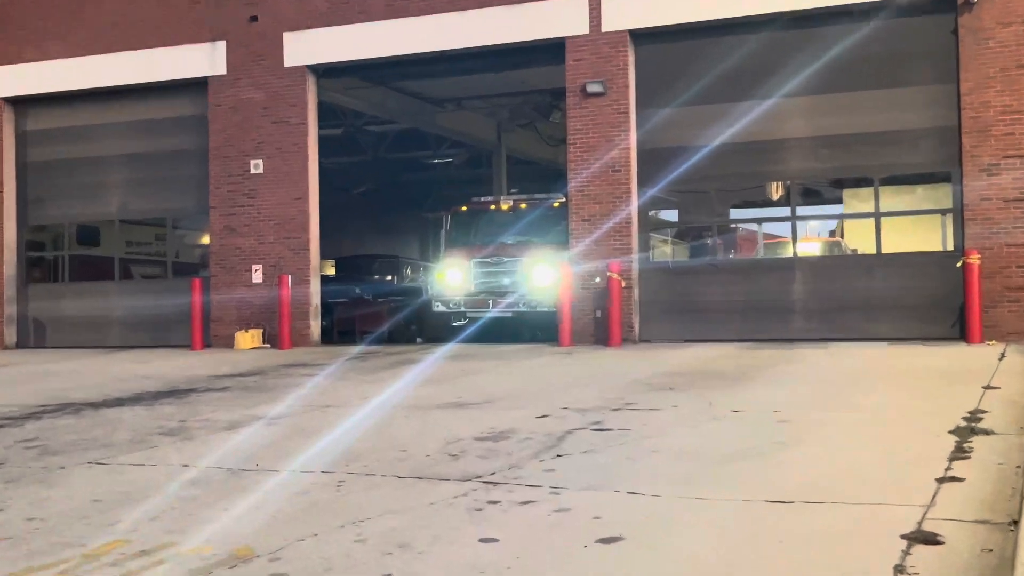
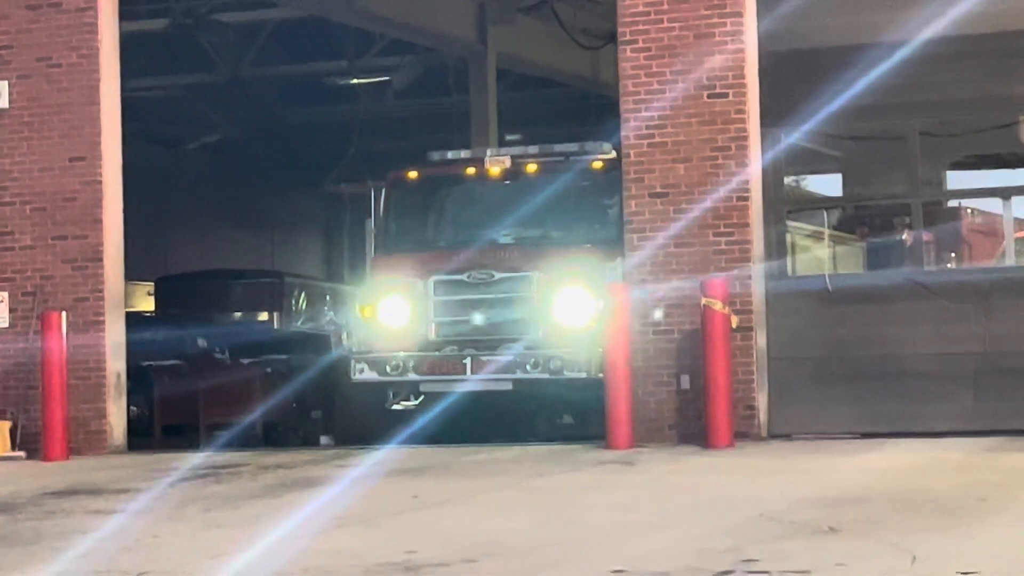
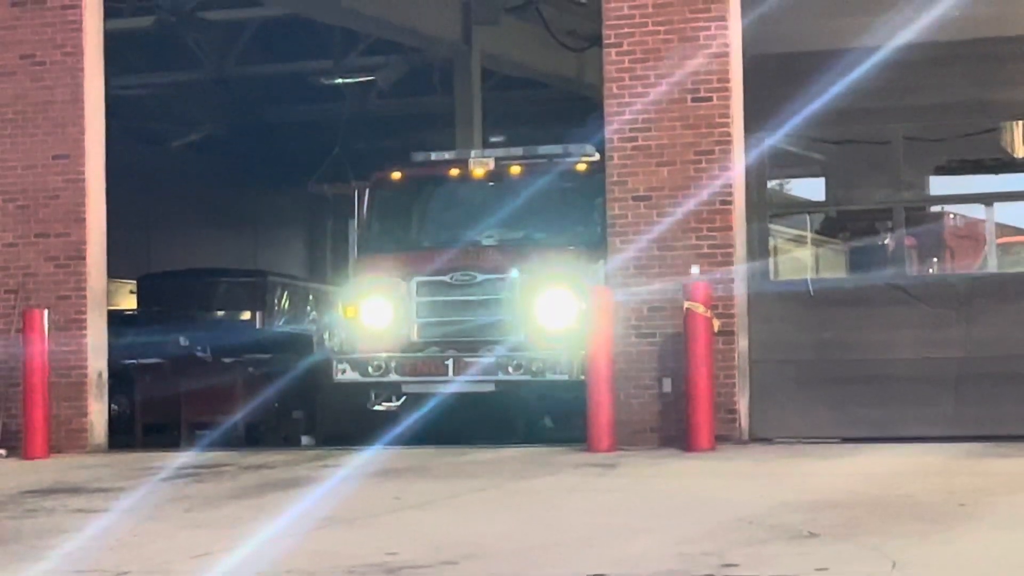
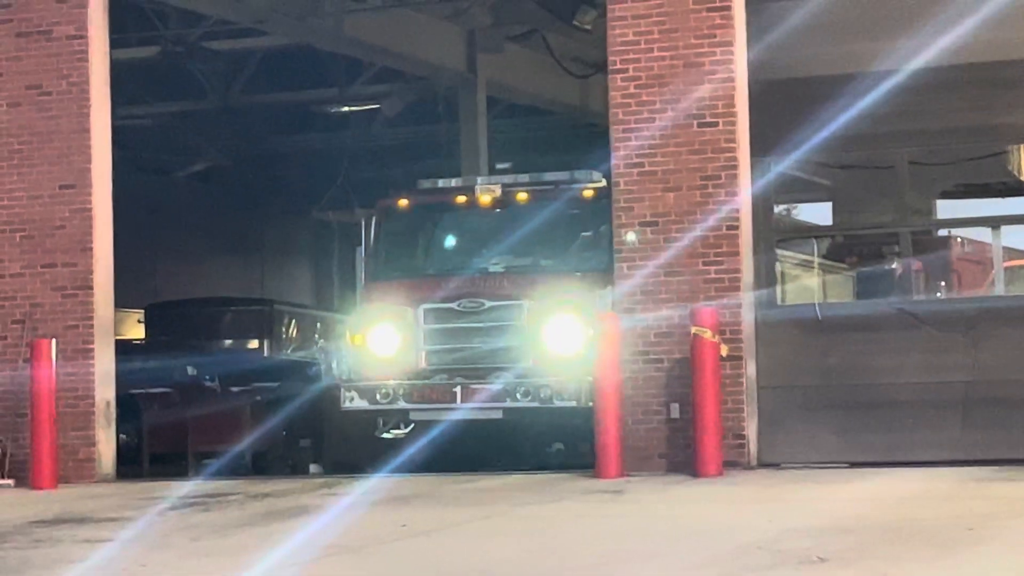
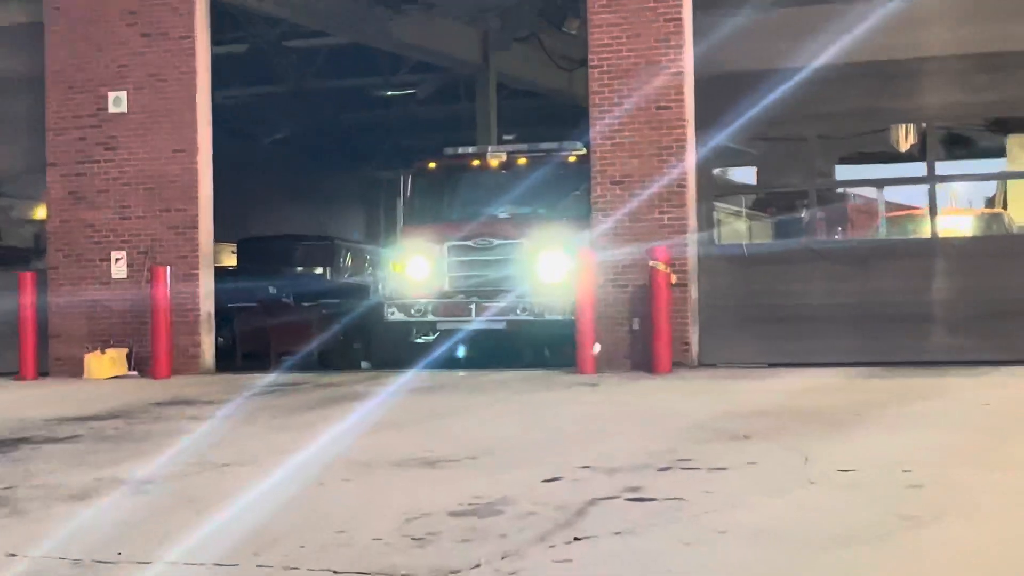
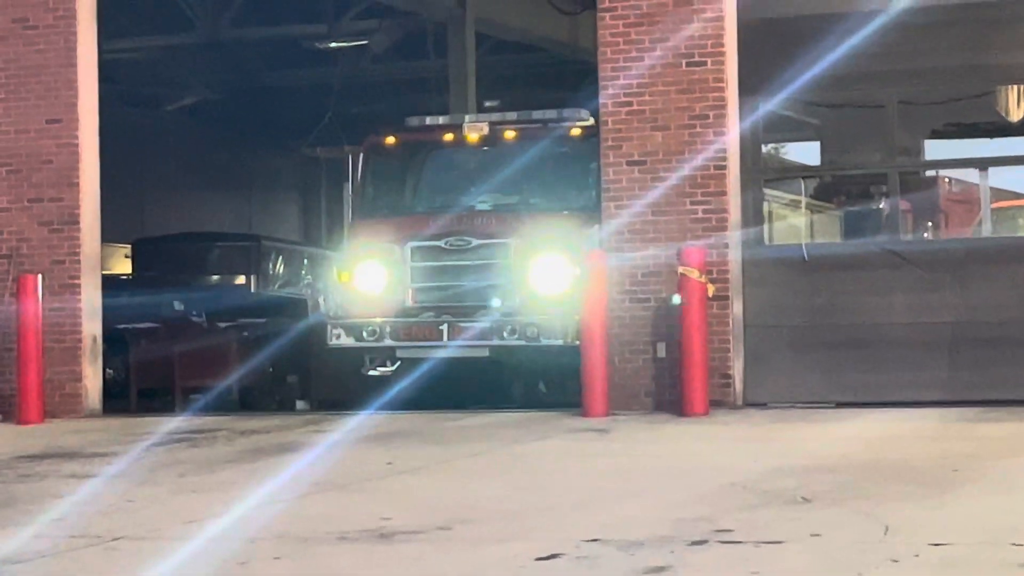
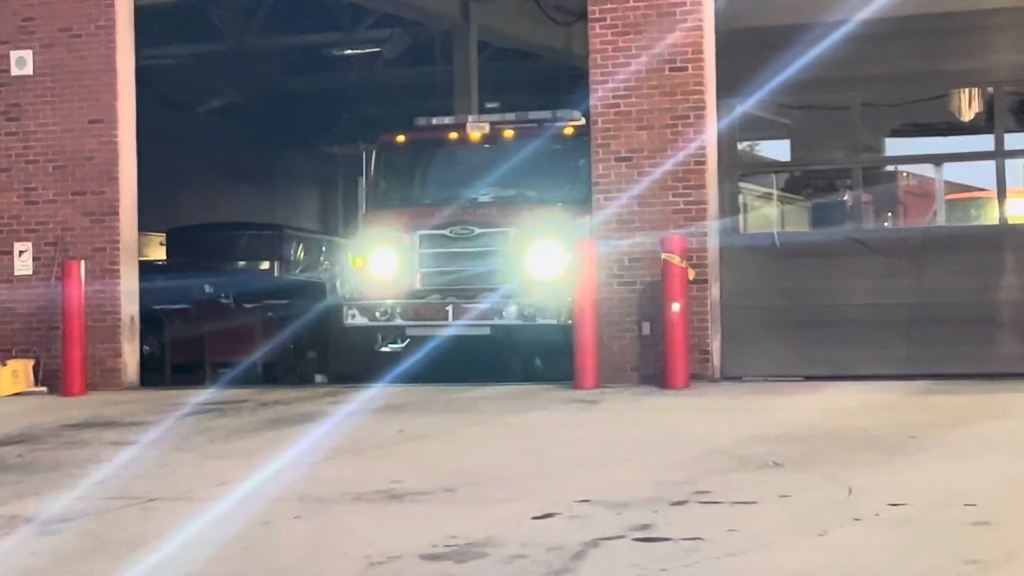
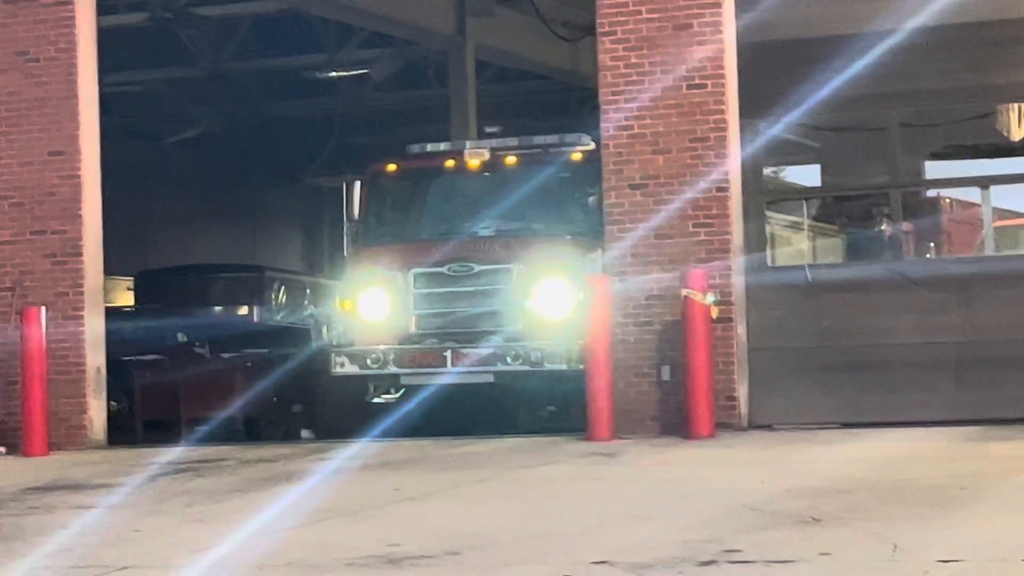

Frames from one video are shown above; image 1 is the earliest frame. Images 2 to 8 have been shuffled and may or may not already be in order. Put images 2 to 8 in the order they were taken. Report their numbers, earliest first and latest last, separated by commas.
5, 7, 6, 3, 4, 2, 8
